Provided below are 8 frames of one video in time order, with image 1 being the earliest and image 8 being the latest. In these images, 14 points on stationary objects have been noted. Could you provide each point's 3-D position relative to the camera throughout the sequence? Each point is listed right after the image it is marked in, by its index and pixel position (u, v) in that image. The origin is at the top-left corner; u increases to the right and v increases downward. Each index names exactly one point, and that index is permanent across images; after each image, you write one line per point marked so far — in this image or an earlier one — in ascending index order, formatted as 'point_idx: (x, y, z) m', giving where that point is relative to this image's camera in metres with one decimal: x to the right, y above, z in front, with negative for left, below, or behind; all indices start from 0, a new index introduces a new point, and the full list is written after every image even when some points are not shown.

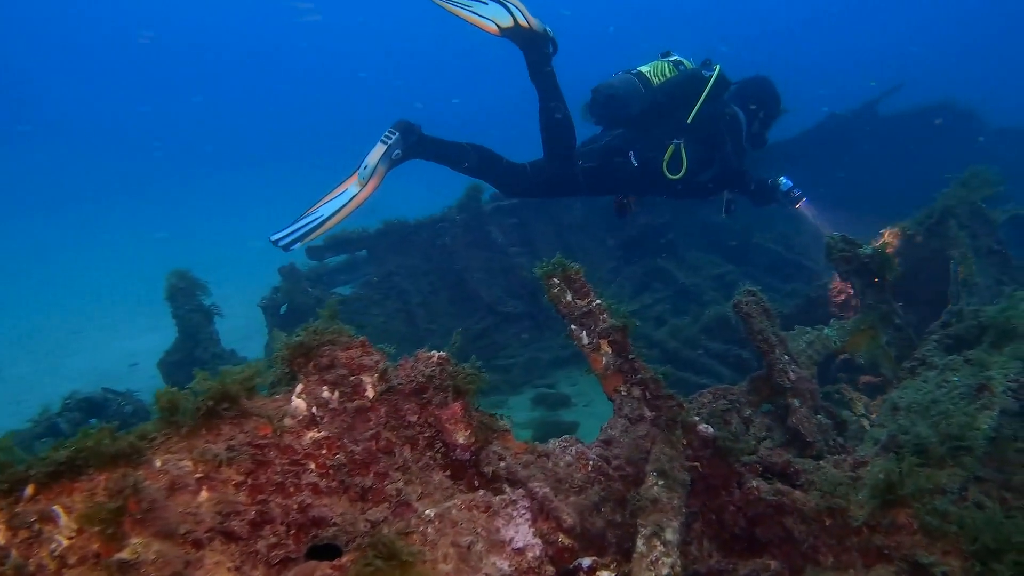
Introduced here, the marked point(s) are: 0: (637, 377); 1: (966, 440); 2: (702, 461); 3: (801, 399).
0: (+0.9, -0.6, +3.8) m
1: (+3.0, -1.0, +3.5) m
2: (+1.2, -1.1, +3.6) m
3: (+2.2, -0.9, +4.2) m
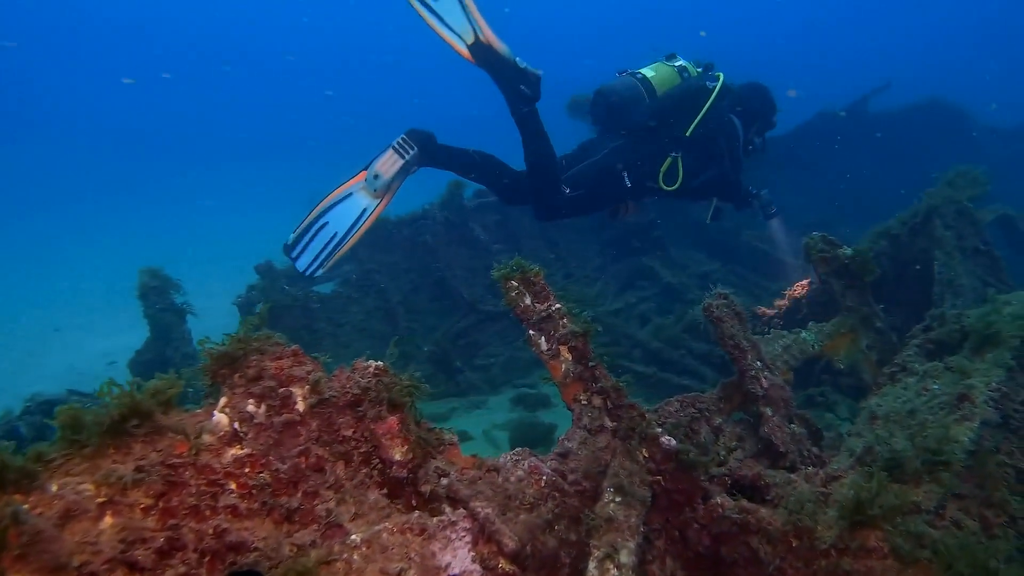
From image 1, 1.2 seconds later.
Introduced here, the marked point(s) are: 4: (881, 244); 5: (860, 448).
0: (+0.6, -0.7, +3.6) m
1: (+2.7, -1.0, +3.3) m
2: (+1.0, -1.2, +3.4) m
3: (+2.0, -0.9, +4.1) m
4: (+4.5, +0.5, +6.7) m
5: (+2.4, -1.1, +3.8) m
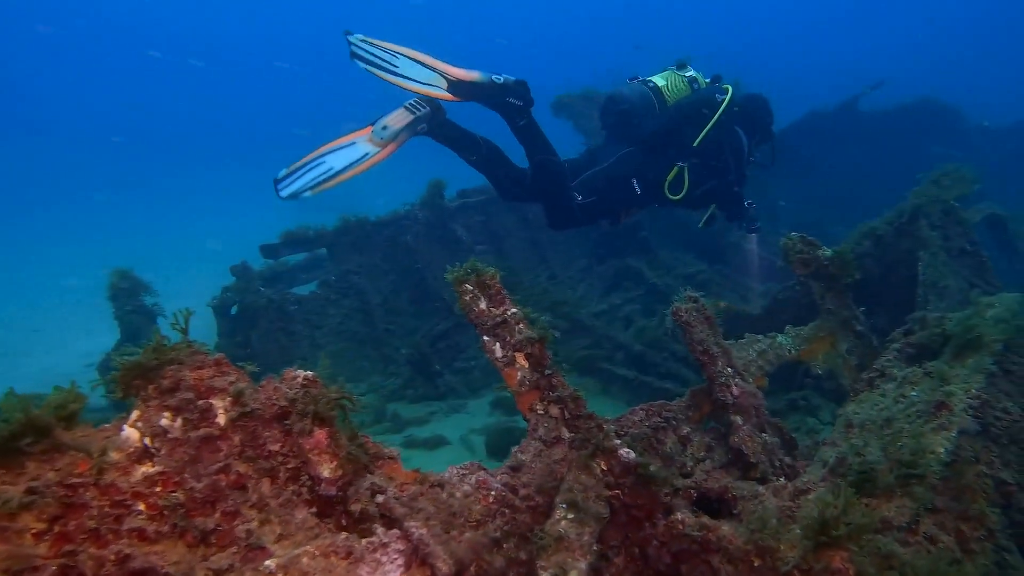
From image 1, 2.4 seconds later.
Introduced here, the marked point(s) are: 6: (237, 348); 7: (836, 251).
0: (+0.3, -0.7, +3.4) m
1: (+2.4, -1.0, +3.2) m
2: (+0.7, -1.2, +3.2) m
3: (+1.7, -0.9, +3.9) m
4: (+4.2, +0.5, +6.5) m
5: (+2.1, -1.1, +3.6) m
6: (-4.3, -0.9, +8.4) m
7: (+2.9, +0.3, +4.9) m
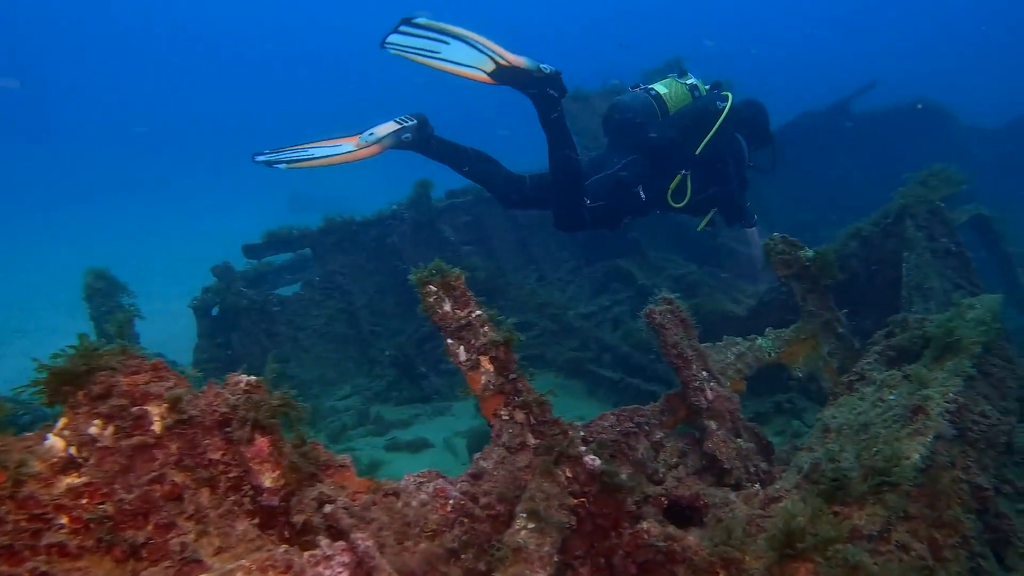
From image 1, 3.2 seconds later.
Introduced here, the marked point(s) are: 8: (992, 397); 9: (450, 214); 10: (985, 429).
0: (0.0, -0.7, +3.3) m
1: (+2.1, -1.1, +3.1) m
2: (+0.4, -1.2, +3.1) m
3: (+1.4, -0.9, +3.8) m
4: (+4.0, +0.5, +6.4) m
5: (+1.9, -1.1, +3.5) m
6: (-4.5, -1.0, +8.3) m
7: (+2.7, +0.3, +4.8) m
8: (+3.5, -0.8, +4.0) m
9: (-1.2, +1.4, +10.2) m
10: (+3.2, -0.9, +3.7) m
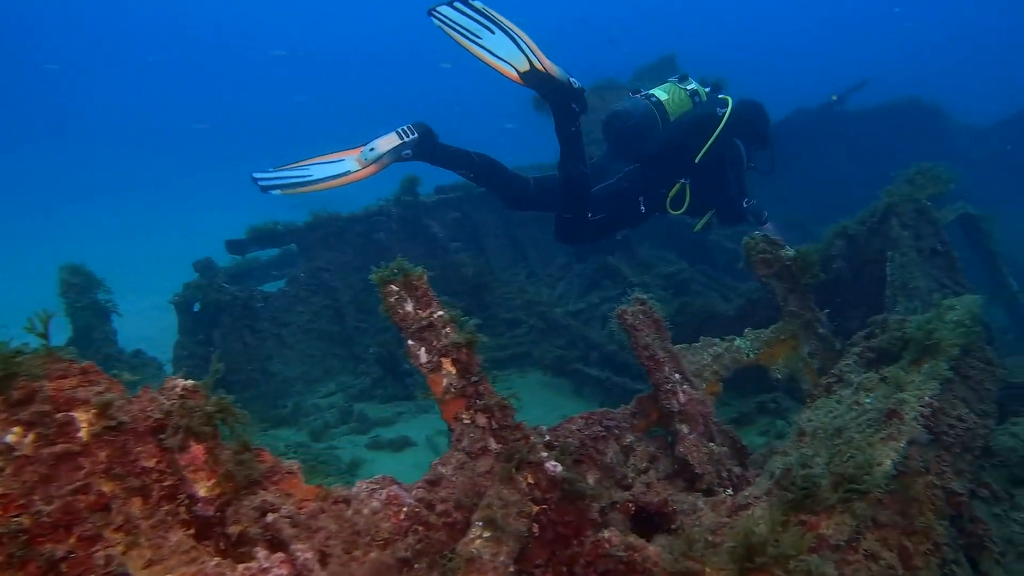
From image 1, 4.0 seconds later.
0: (-0.2, -0.7, +3.2) m
1: (+1.9, -1.1, +3.0) m
2: (+0.2, -1.2, +3.0) m
3: (+1.2, -0.9, +3.7) m
4: (+3.8, +0.5, +6.3) m
5: (+1.7, -1.1, +3.4) m
6: (-4.8, -0.9, +8.2) m
7: (+2.5, +0.3, +4.7) m
8: (+3.3, -0.8, +3.9) m
9: (-1.4, +1.5, +10.0) m
10: (+3.0, -1.0, +3.6) m
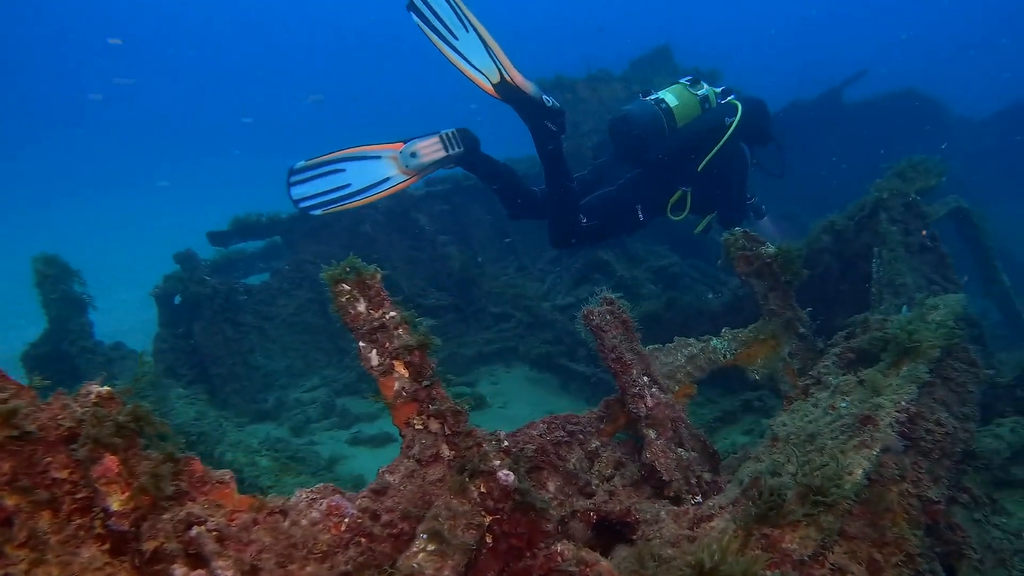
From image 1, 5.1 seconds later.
0: (-0.4, -0.7, +3.1) m
1: (+1.7, -1.1, +2.8) m
2: (-0.1, -1.2, +2.9) m
3: (+1.0, -0.9, +3.5) m
4: (+3.5, +0.6, +6.1) m
5: (+1.4, -1.1, +3.3) m
6: (-5.0, -0.8, +8.1) m
7: (+2.3, +0.3, +4.6) m
8: (+3.1, -0.8, +3.7) m
9: (-1.6, +1.6, +9.9) m
10: (+2.7, -1.0, +3.4) m
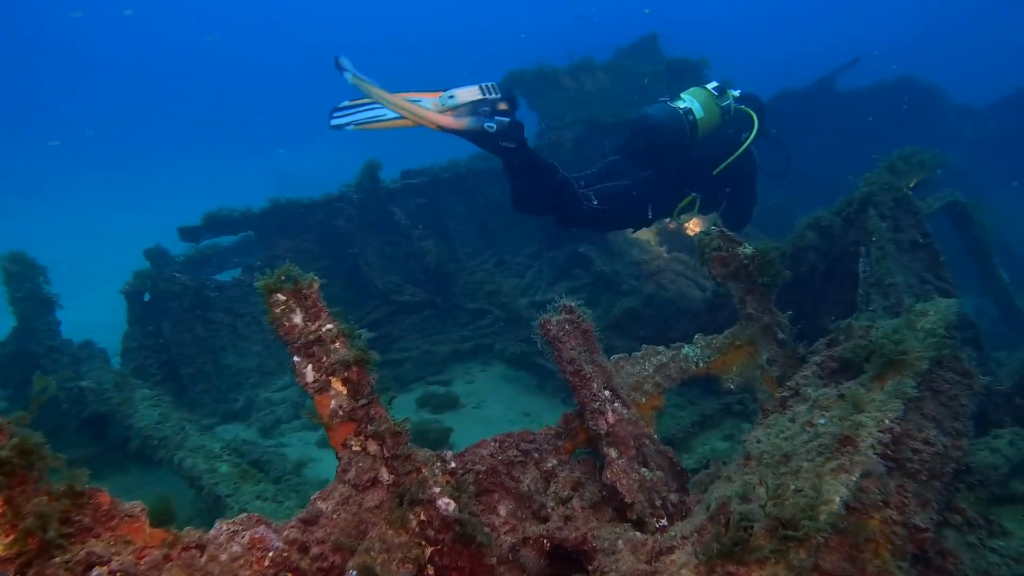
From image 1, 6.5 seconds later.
0: (-0.7, -0.7, +2.8) m
1: (+1.4, -1.1, +2.6) m
2: (-0.3, -1.3, +2.7) m
3: (+0.7, -1.0, +3.3) m
4: (+3.2, +0.6, +5.9) m
5: (+1.1, -1.2, +3.1) m
6: (-5.3, -0.7, +7.9) m
7: (+2.0, +0.3, +4.3) m
8: (+2.8, -0.9, +3.5) m
9: (-1.9, +1.7, +9.6) m
10: (+2.4, -1.0, +3.2) m
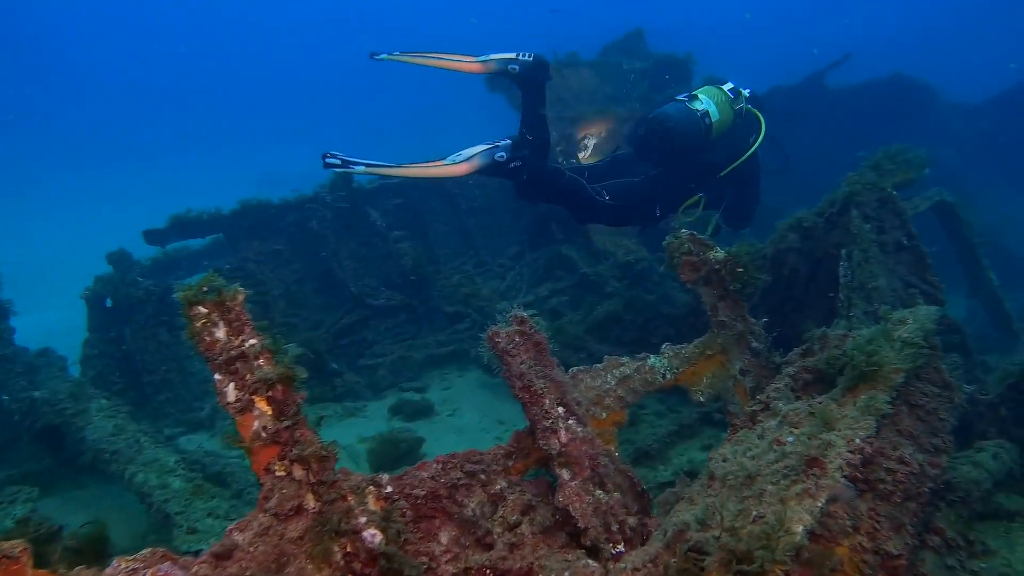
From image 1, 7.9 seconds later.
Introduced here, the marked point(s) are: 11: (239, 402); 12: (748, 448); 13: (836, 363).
0: (-1.0, -0.8, +2.6) m
1: (+1.1, -1.2, +2.4) m
2: (-0.6, -1.3, +2.4) m
3: (+0.4, -1.0, +3.1) m
4: (+2.9, +0.5, +5.7) m
5: (+0.8, -1.3, +2.9) m
6: (-5.6, -0.8, +7.6) m
7: (+1.6, +0.3, +4.1) m
8: (+2.5, -0.9, +3.3) m
9: (-2.3, +1.6, +9.4) m
10: (+2.1, -1.1, +3.0) m
11: (-1.3, -0.5, +2.6) m
12: (+1.4, -1.0, +3.2) m
13: (+2.2, -0.5, +3.6) m
